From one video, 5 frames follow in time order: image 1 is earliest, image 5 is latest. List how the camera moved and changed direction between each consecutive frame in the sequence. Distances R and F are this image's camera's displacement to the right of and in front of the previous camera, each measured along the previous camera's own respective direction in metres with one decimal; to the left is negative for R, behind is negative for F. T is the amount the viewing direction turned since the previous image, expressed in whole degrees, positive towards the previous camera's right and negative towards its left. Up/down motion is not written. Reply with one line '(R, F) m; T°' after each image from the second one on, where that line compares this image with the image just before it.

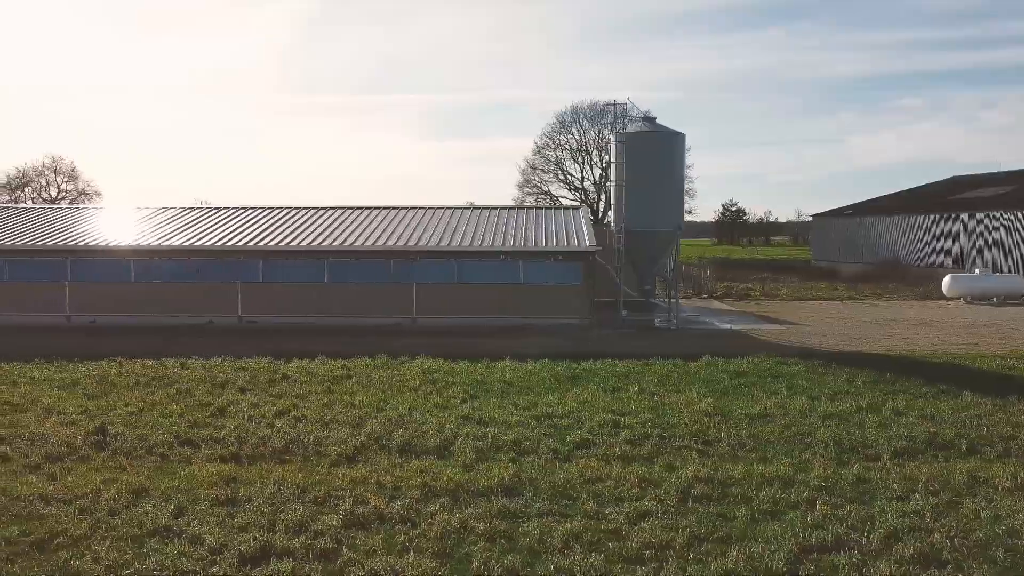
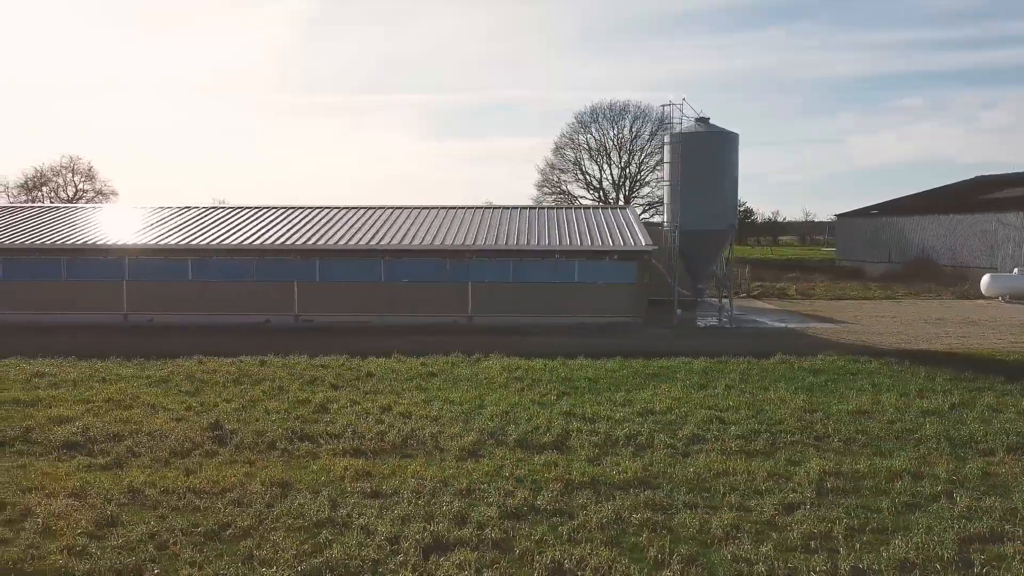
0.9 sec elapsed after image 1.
(-0.8, -0.2) m; 0°
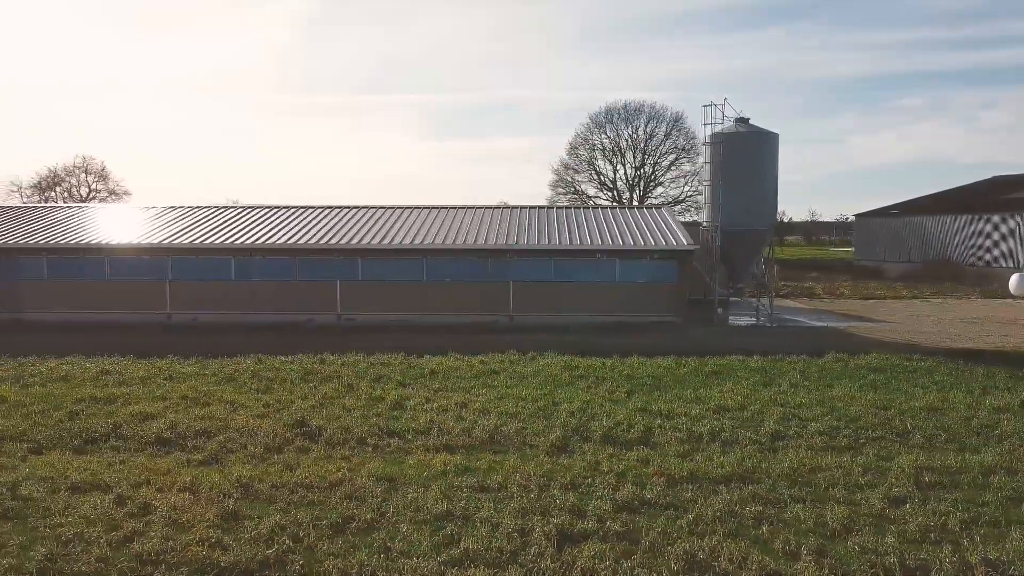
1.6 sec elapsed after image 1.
(-0.6, -0.1) m; 0°
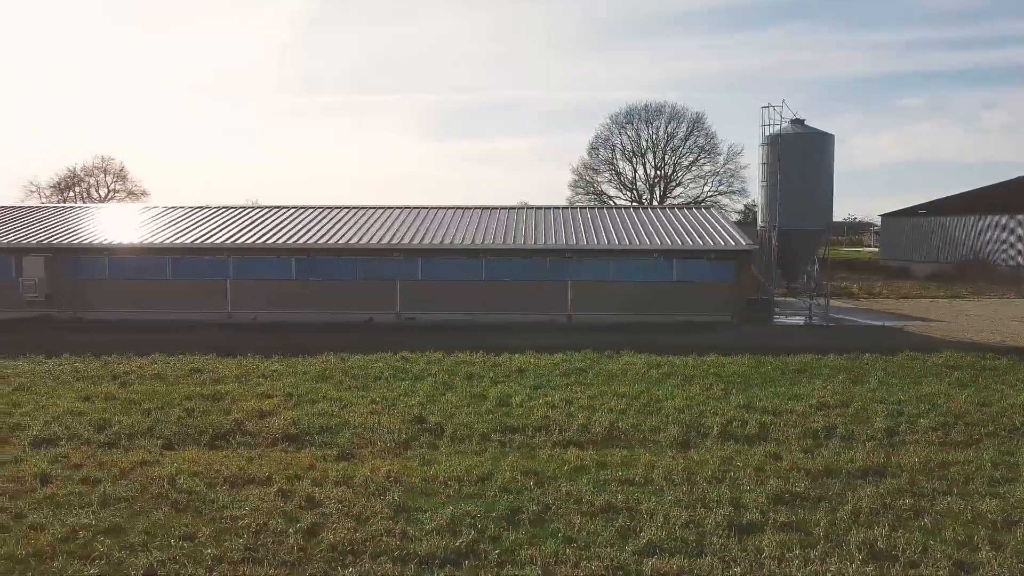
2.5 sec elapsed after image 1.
(-0.9, -0.2) m; 0°
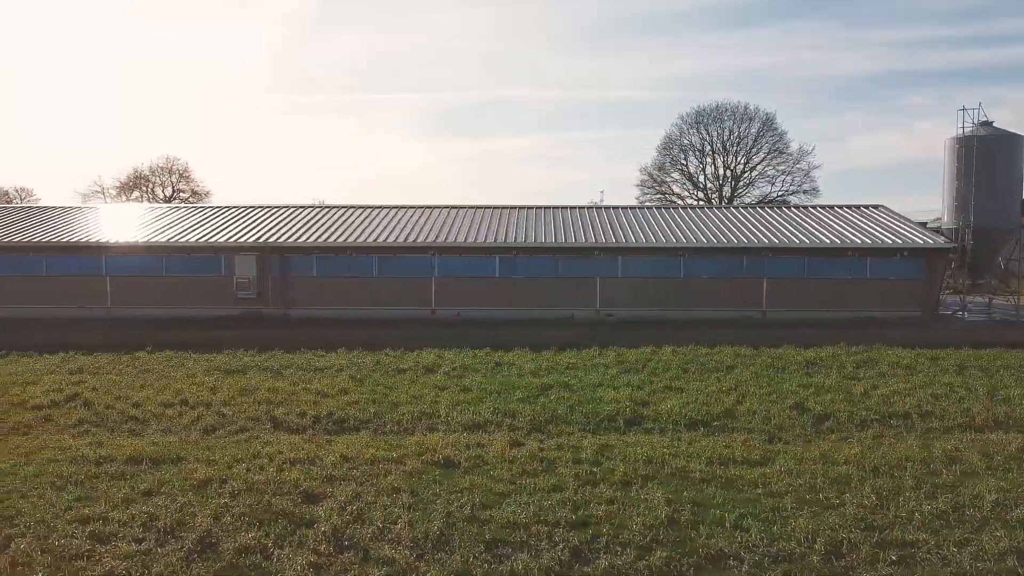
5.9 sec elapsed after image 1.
(-3.1, -0.7) m; 0°
